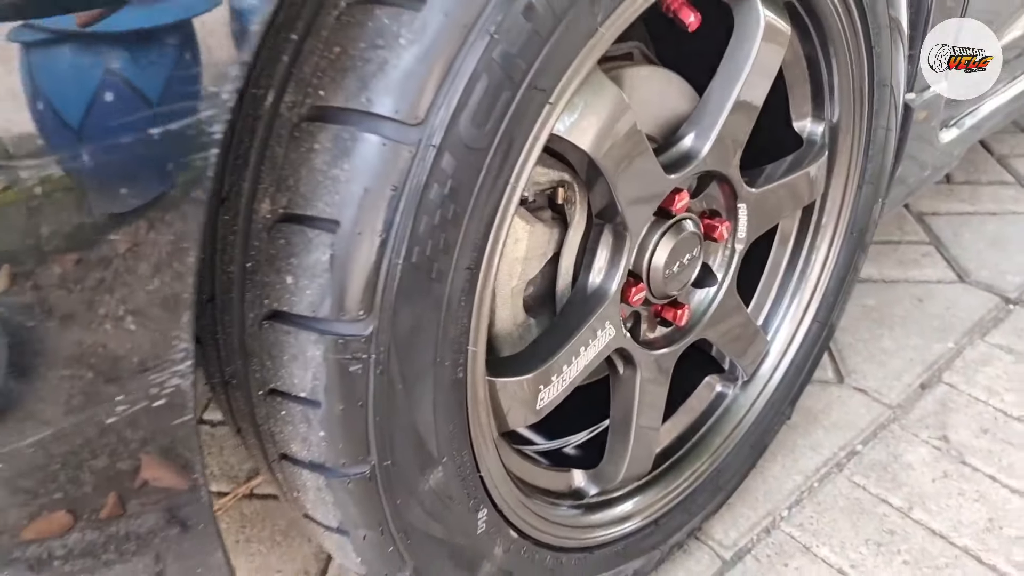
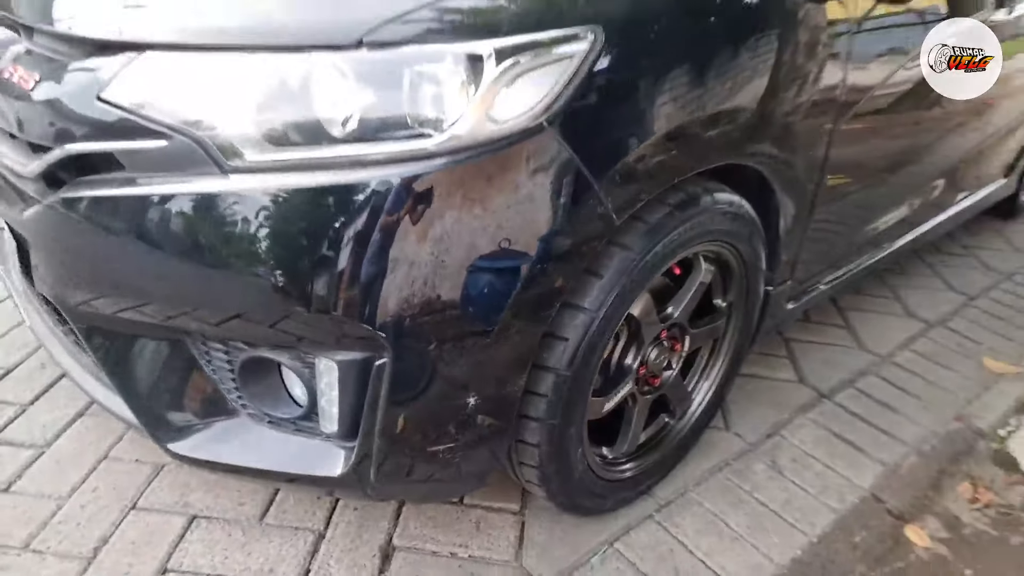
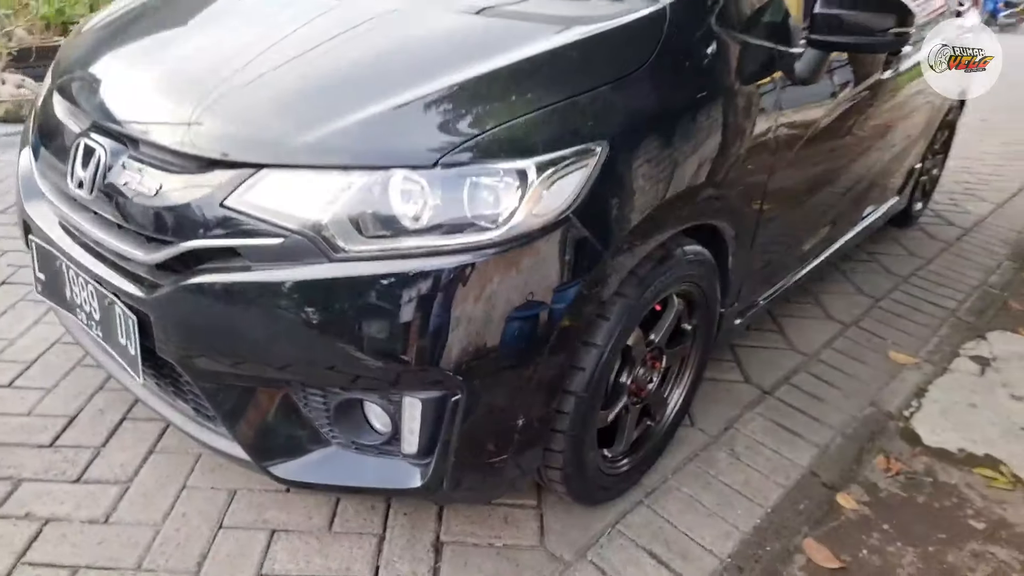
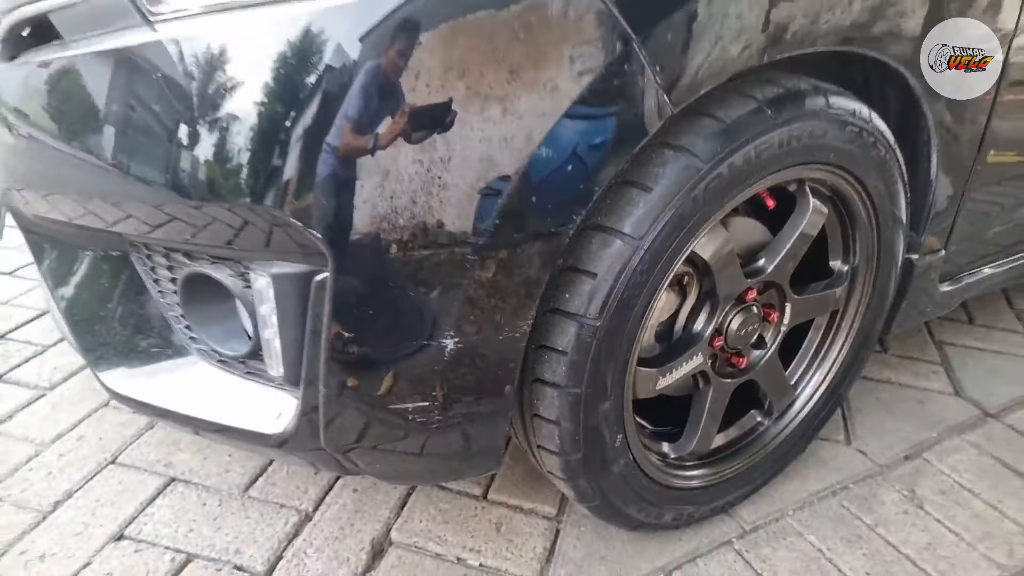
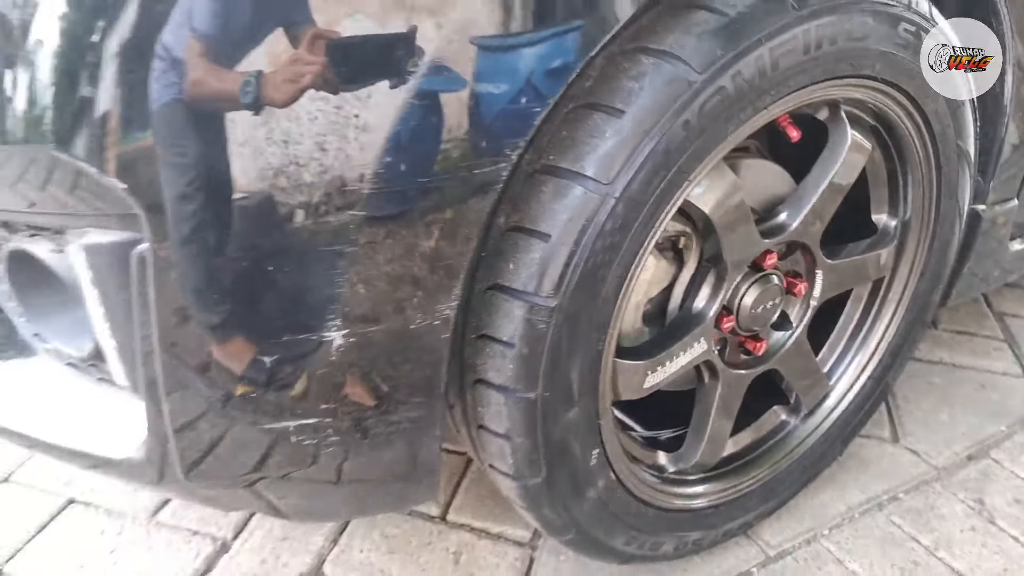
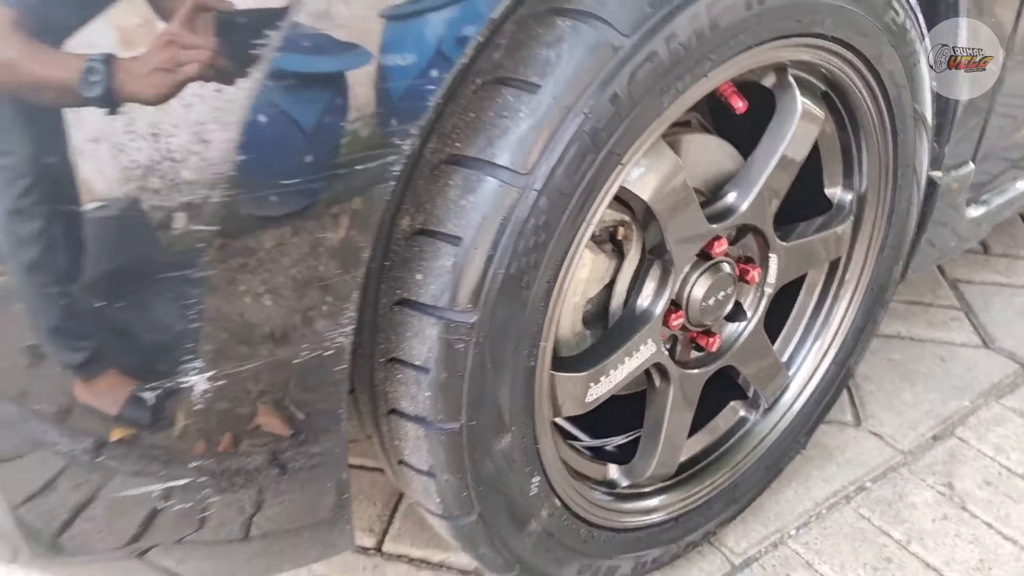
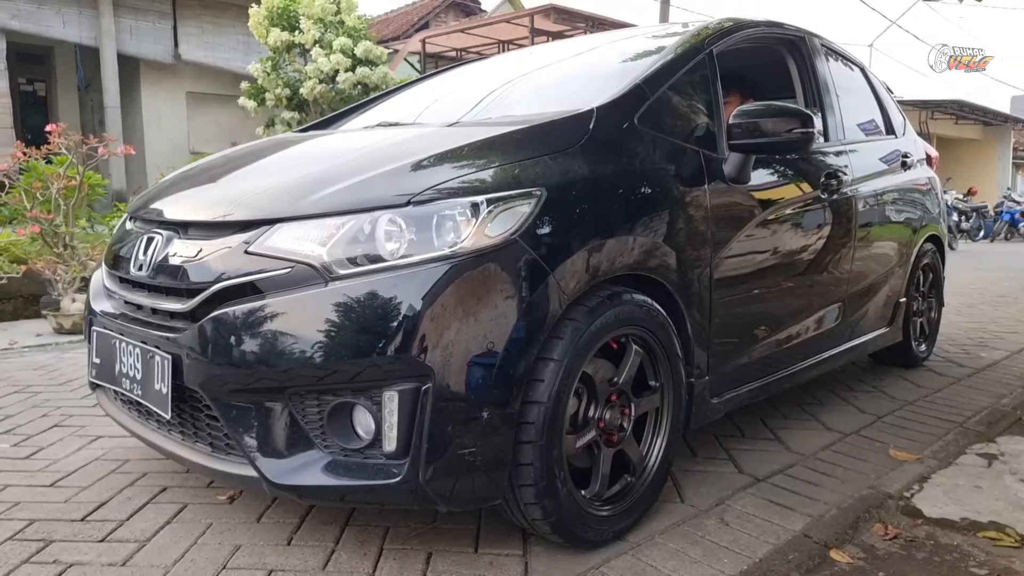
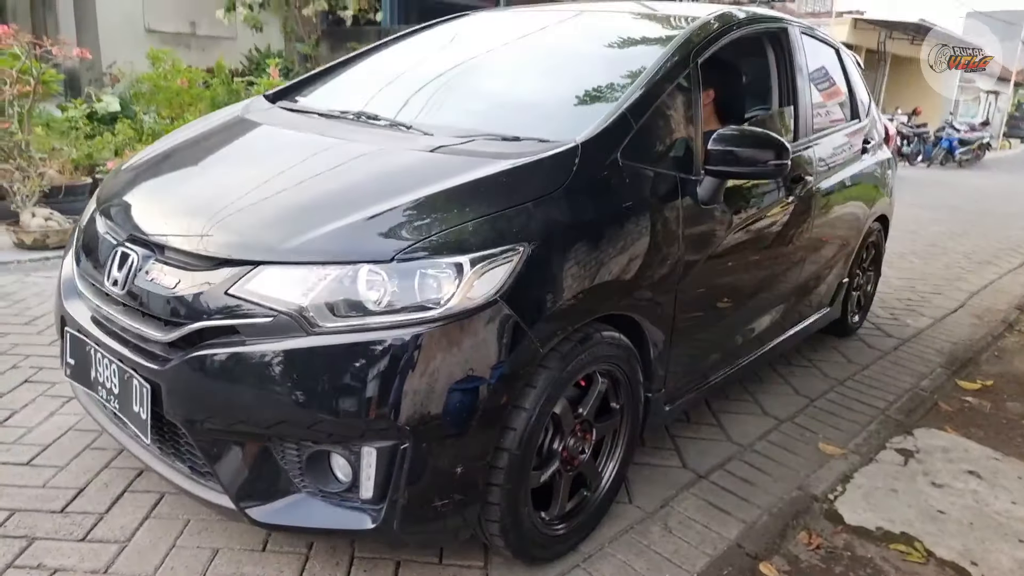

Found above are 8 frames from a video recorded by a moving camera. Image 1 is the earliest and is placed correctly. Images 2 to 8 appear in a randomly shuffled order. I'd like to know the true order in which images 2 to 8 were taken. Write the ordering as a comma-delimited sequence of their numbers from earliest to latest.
6, 5, 4, 2, 3, 8, 7
